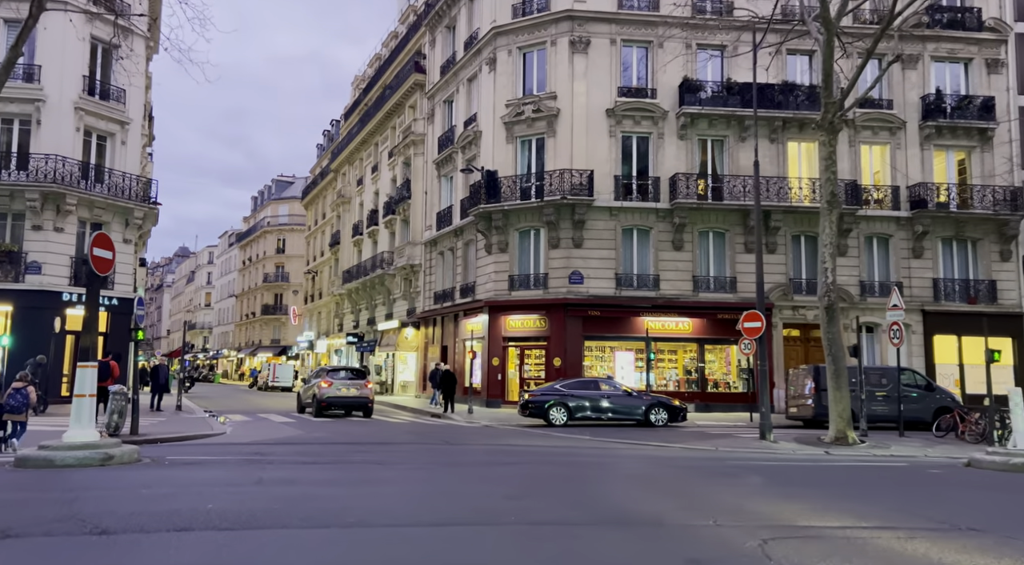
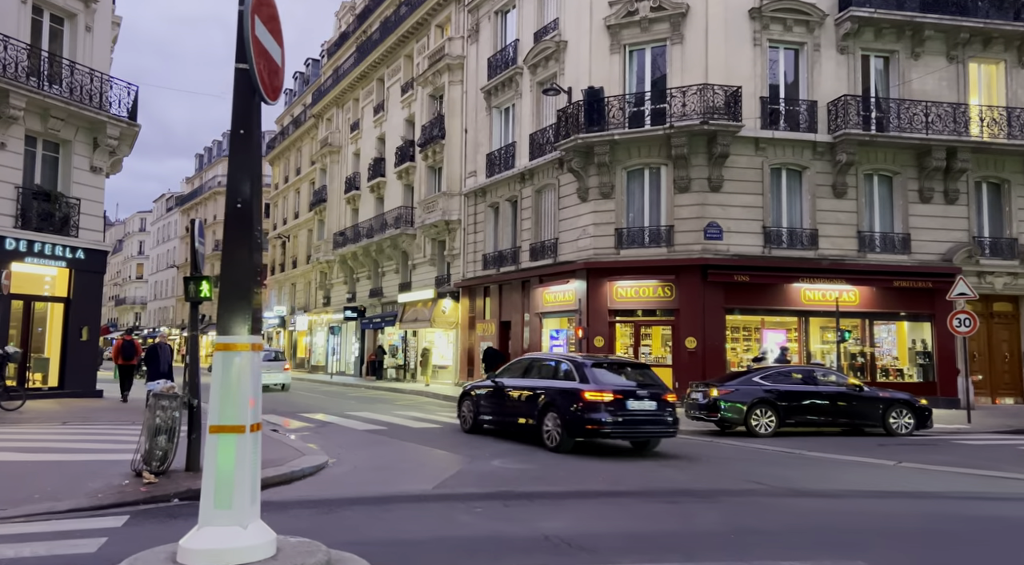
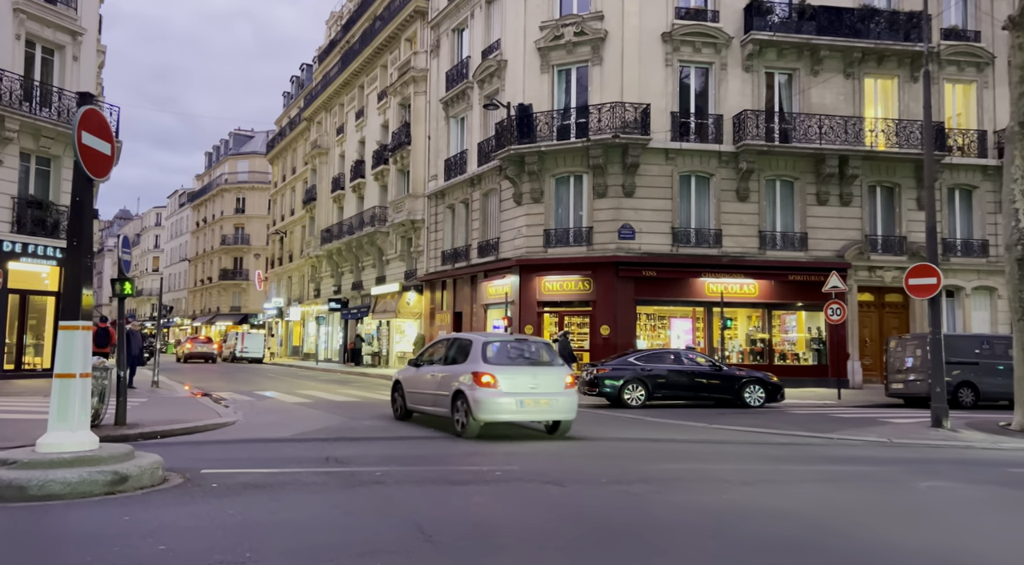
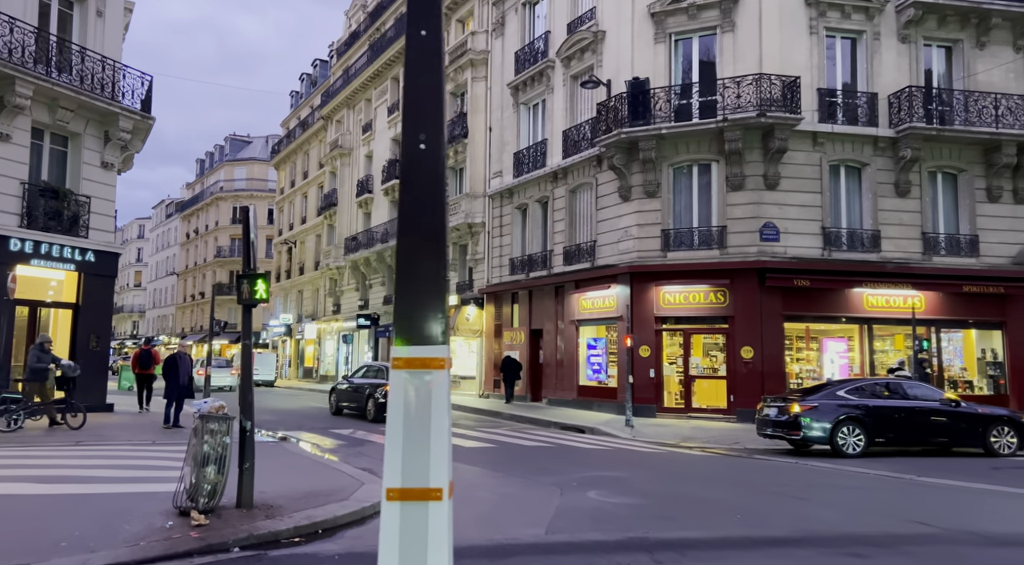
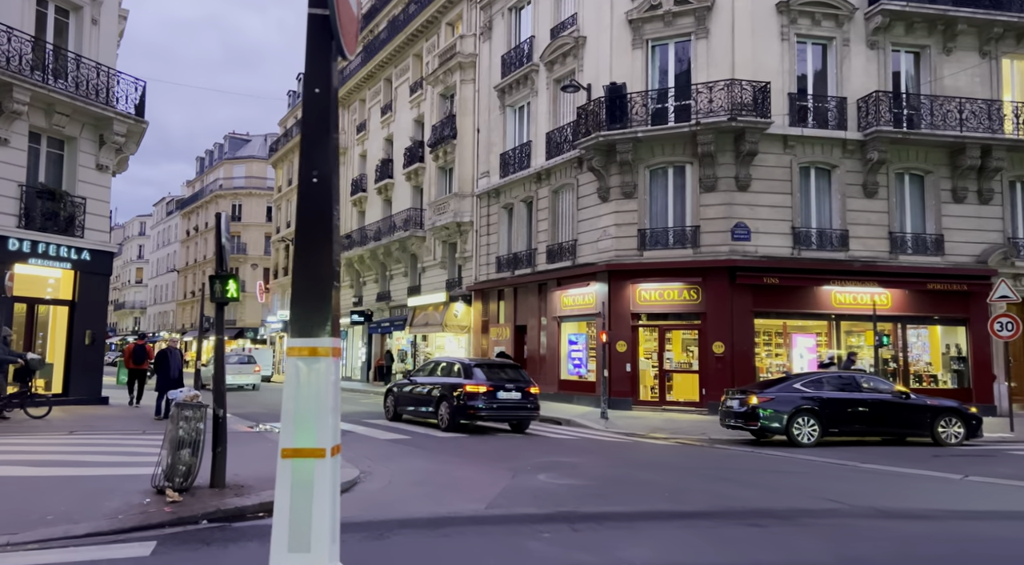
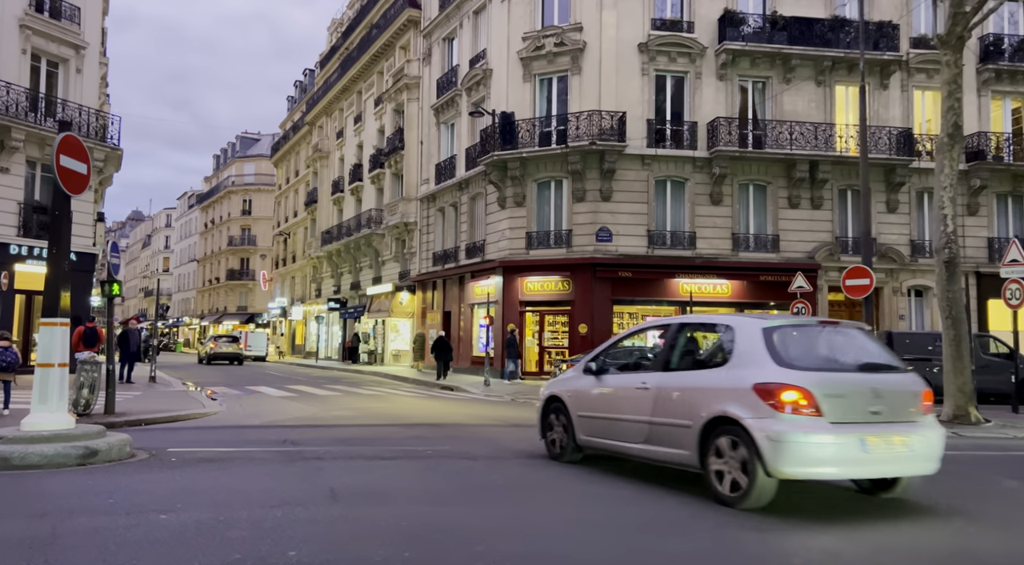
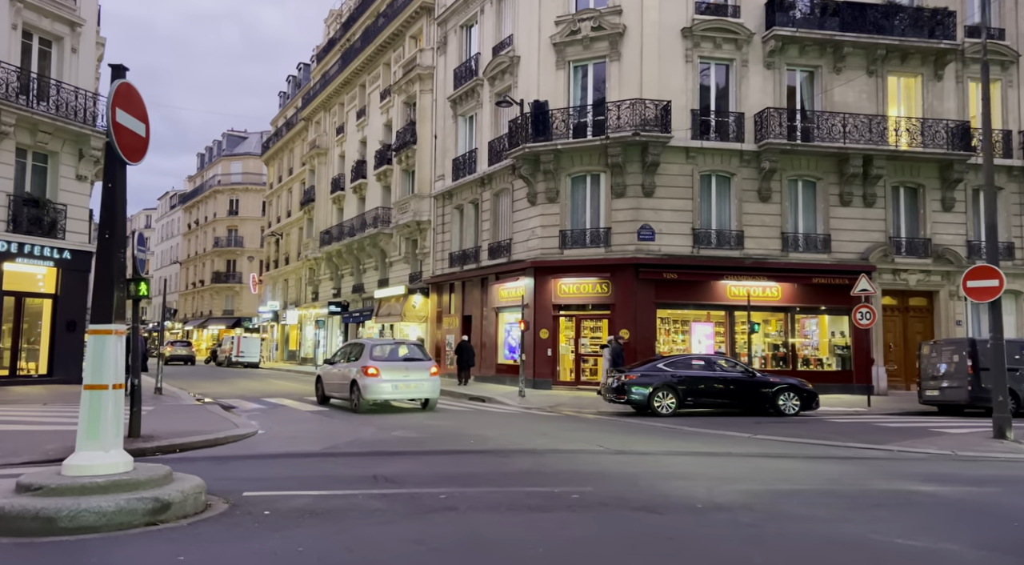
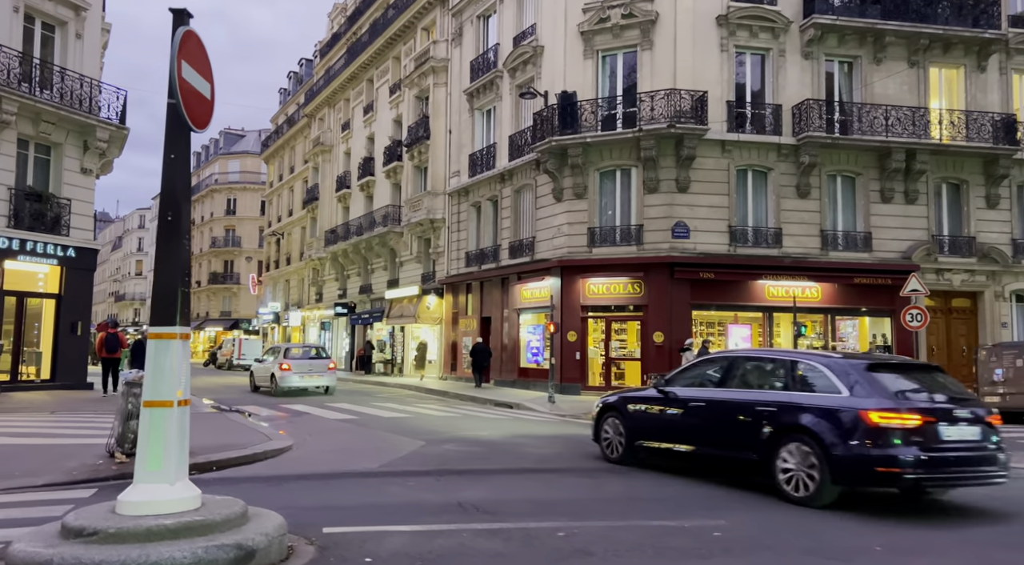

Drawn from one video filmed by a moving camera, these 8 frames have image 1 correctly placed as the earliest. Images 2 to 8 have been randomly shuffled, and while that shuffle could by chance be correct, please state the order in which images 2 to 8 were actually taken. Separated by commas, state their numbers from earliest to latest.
6, 3, 7, 8, 2, 5, 4
